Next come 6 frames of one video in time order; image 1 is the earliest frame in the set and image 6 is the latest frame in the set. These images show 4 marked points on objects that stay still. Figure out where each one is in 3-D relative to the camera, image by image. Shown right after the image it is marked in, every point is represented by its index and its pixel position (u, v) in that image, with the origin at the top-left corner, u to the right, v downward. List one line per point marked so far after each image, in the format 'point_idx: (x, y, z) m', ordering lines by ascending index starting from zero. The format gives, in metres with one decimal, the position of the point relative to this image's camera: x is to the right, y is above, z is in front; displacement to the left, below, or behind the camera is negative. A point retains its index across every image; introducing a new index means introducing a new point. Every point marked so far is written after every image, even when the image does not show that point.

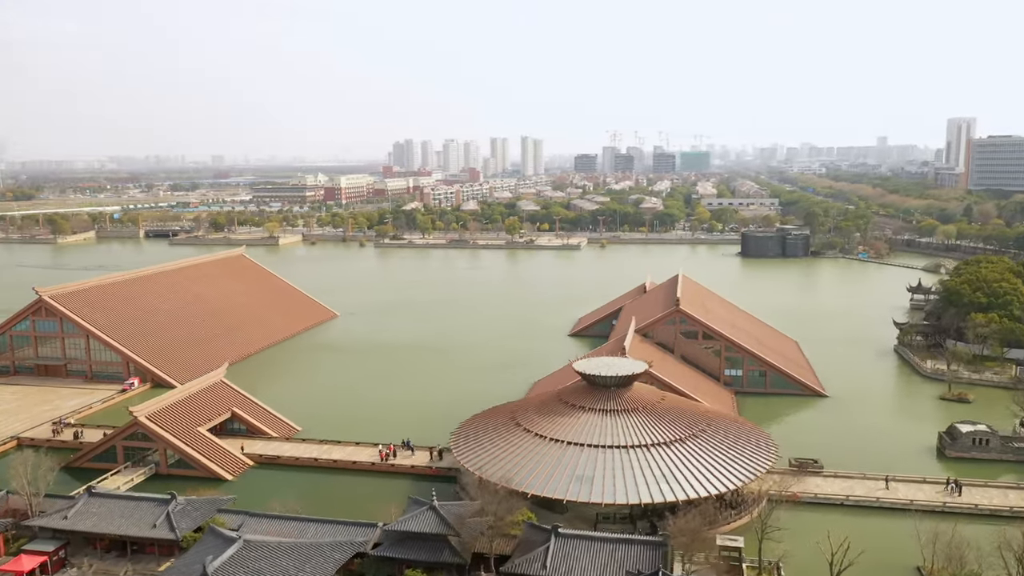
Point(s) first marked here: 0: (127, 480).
0: (-5.3, -2.6, +11.2) m
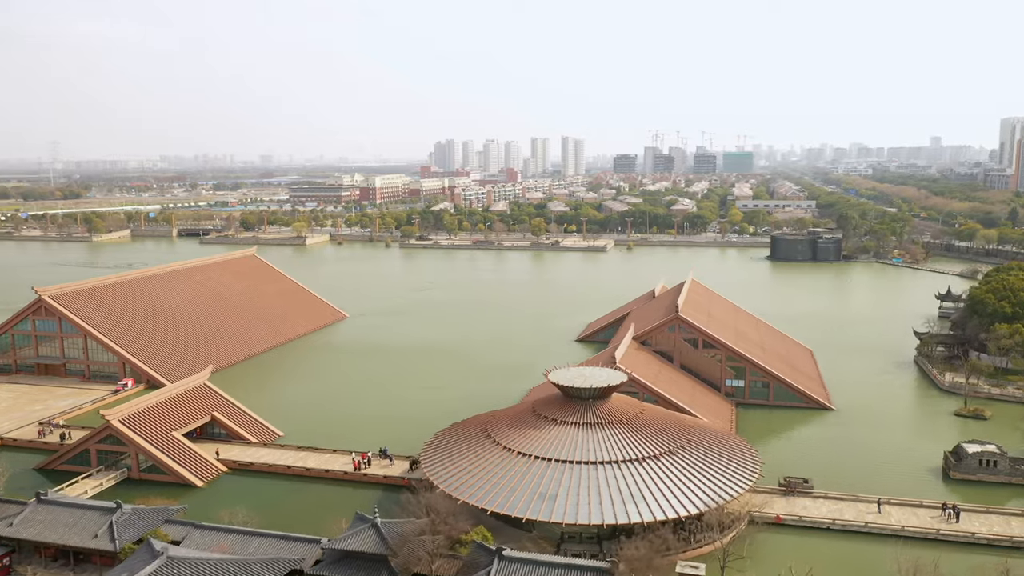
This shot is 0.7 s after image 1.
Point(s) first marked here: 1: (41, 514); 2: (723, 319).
0: (-5.6, -2.7, +11.0) m
1: (-4.9, -2.4, +8.6) m
2: (+4.3, -0.6, +16.7) m
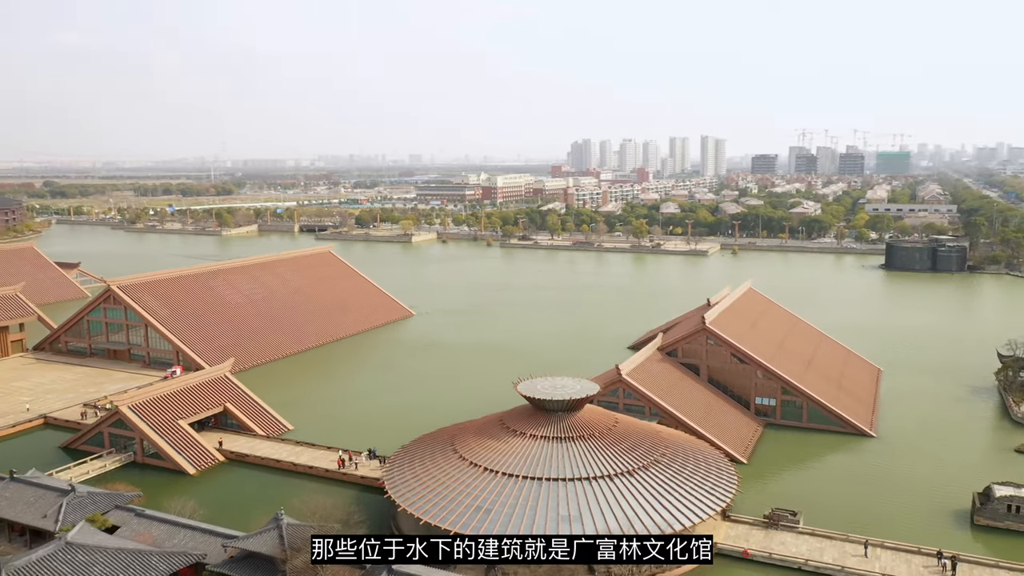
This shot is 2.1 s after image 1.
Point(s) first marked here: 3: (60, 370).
0: (-5.9, -2.5, +11.7) m
1: (-5.6, -2.3, +9.2) m
2: (+4.9, -0.8, +15.6) m
3: (-9.6, -1.7, +17.3) m
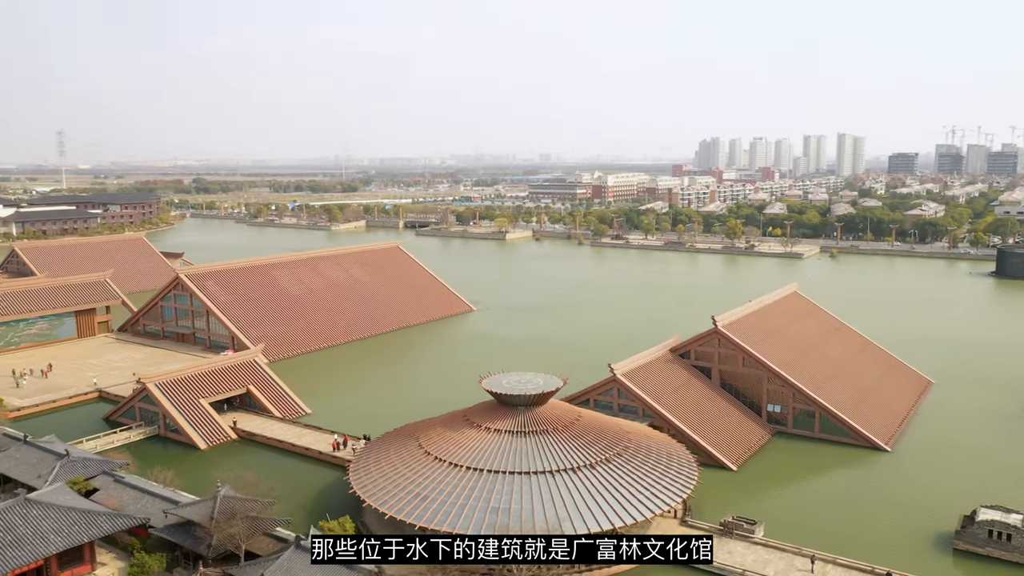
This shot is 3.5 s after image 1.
0: (-6.1, -2.3, +12.9) m
1: (-6.2, -2.1, +10.3) m
2: (+5.3, -0.9, +15.0) m
3: (-8.8, -1.4, +18.9) m
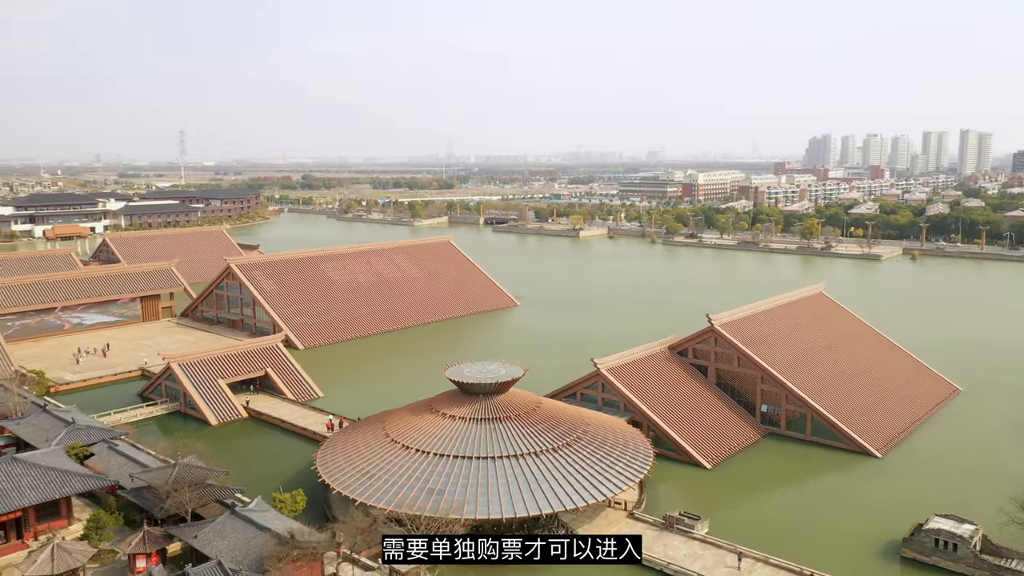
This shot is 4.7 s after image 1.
0: (-6.2, -2.1, +14.0) m
1: (-6.7, -1.9, +11.4) m
2: (+5.3, -0.9, +14.6) m
3: (-8.1, -1.1, +20.4) m
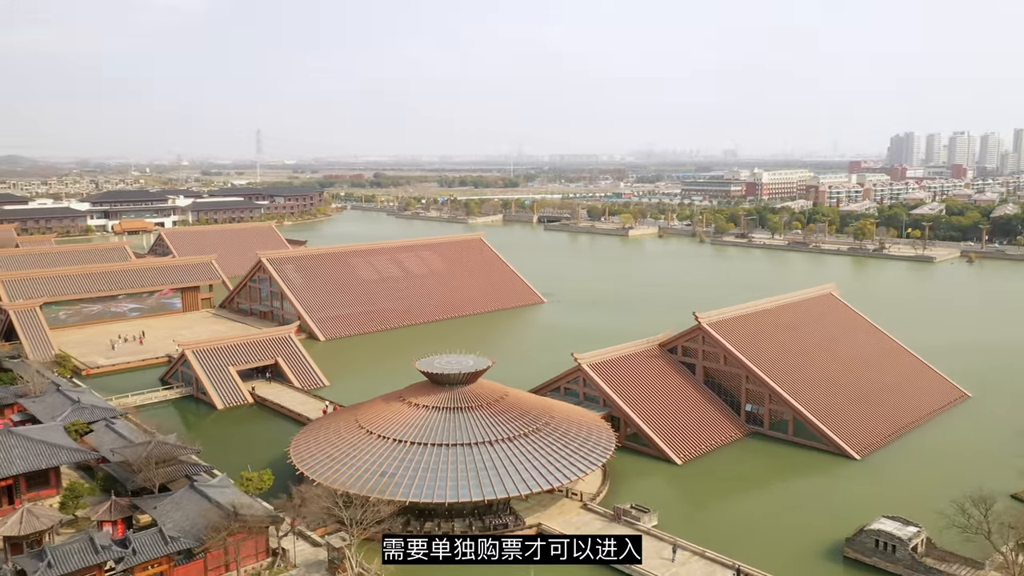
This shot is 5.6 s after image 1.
0: (-6.3, -1.9, +14.9) m
1: (-7.0, -1.7, +12.4) m
2: (+5.2, -0.9, +14.5) m
3: (-7.7, -0.9, +21.4) m
